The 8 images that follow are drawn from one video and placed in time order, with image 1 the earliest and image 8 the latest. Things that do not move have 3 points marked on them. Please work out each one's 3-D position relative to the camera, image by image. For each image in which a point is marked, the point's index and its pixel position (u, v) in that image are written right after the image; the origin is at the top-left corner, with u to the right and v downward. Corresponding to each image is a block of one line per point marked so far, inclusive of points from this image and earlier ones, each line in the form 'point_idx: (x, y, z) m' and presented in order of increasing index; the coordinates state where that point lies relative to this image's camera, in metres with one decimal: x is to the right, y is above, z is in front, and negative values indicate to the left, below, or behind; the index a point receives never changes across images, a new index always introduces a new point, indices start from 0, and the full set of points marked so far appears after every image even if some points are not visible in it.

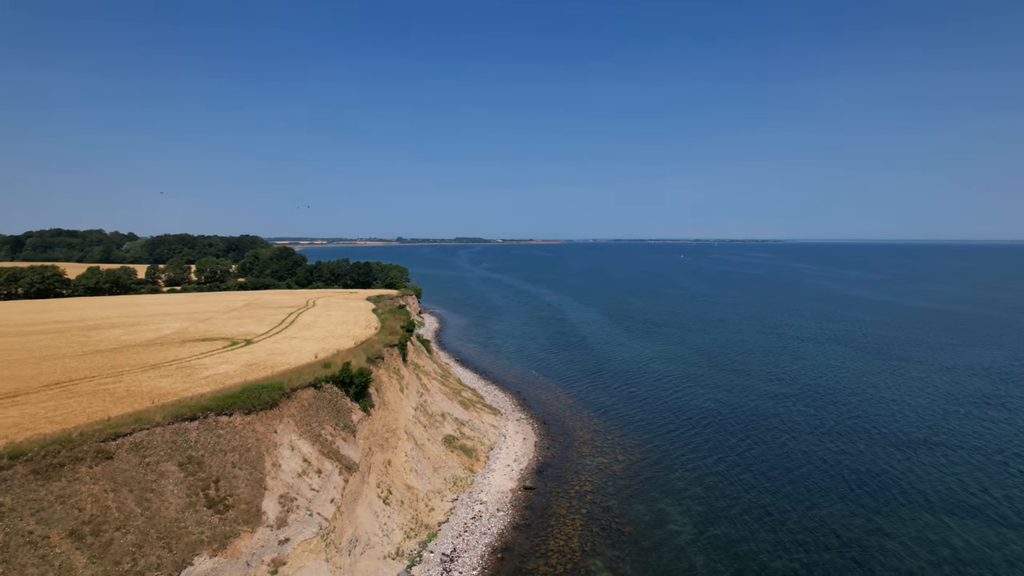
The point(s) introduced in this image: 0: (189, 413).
0: (-11.0, -4.3, +17.7) m
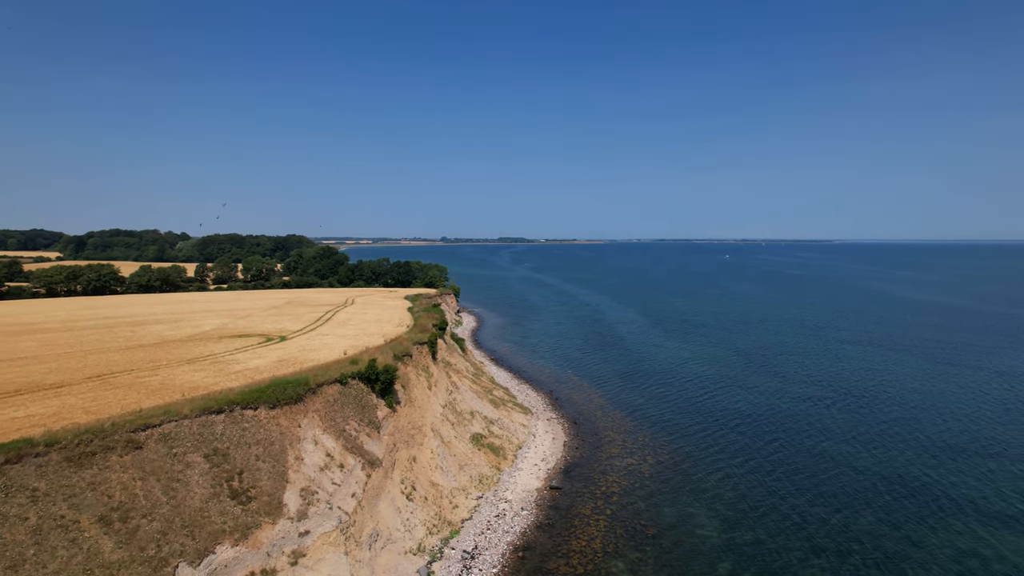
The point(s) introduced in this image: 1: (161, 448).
0: (-10.4, -4.2, +18.2) m
1: (-10.7, -4.9, +15.9) m
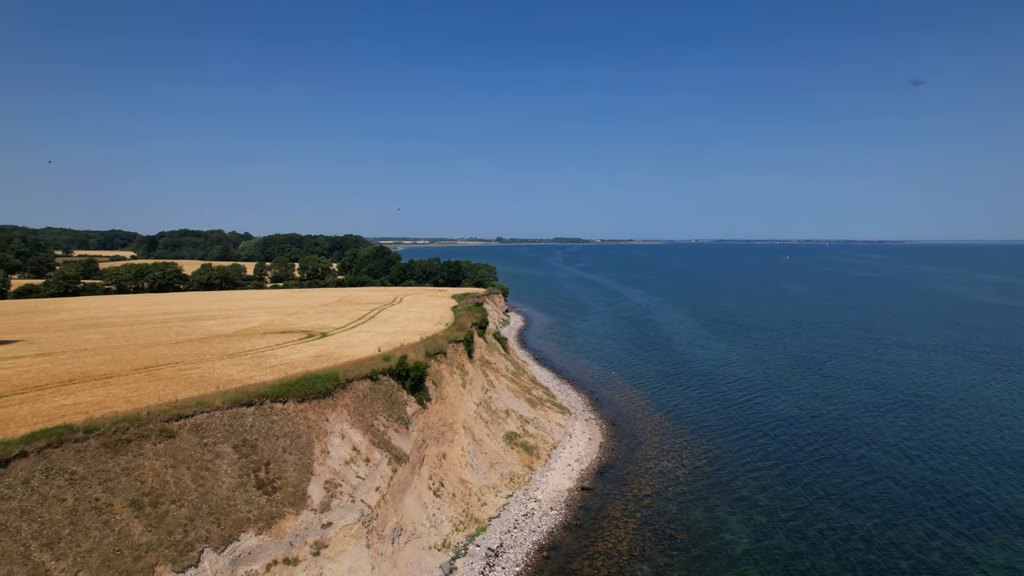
0: (-9.6, -4.0, +18.8) m
1: (-10.2, -4.8, +16.5) m
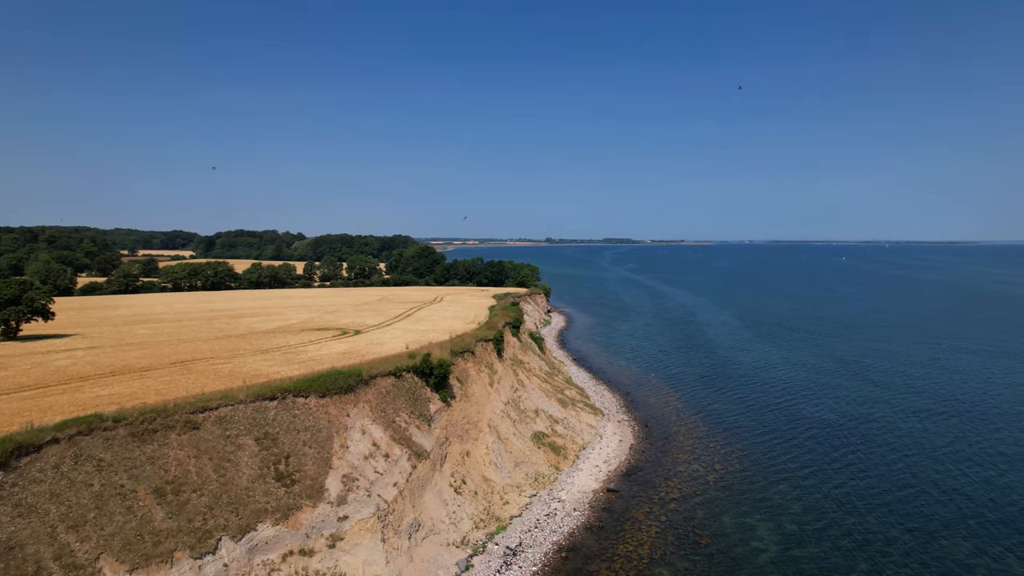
0: (-9.1, -3.9, +19.4) m
1: (-9.8, -4.7, +17.1) m
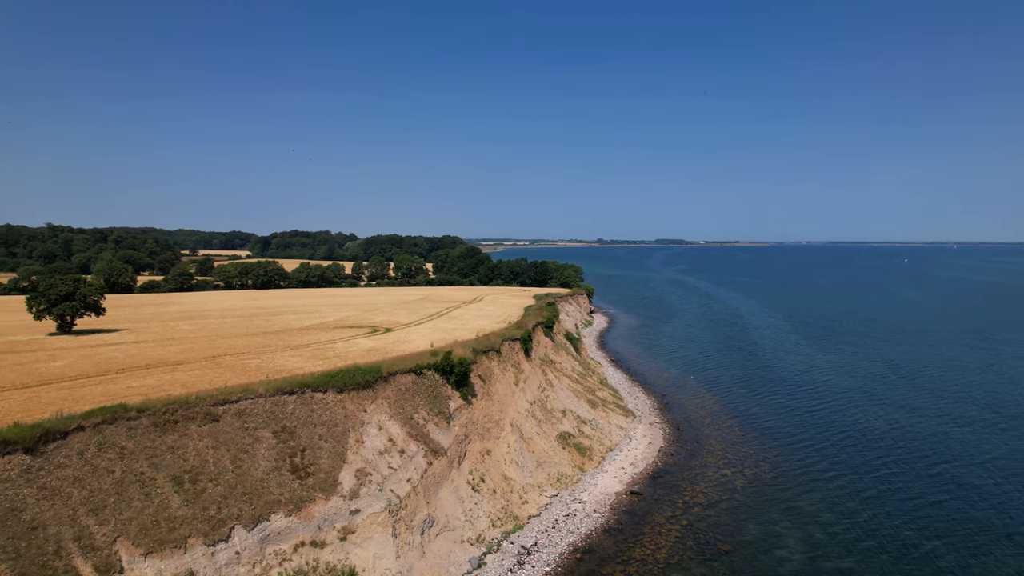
0: (-8.6, -3.8, +19.9) m
1: (-9.4, -4.6, +17.6) m
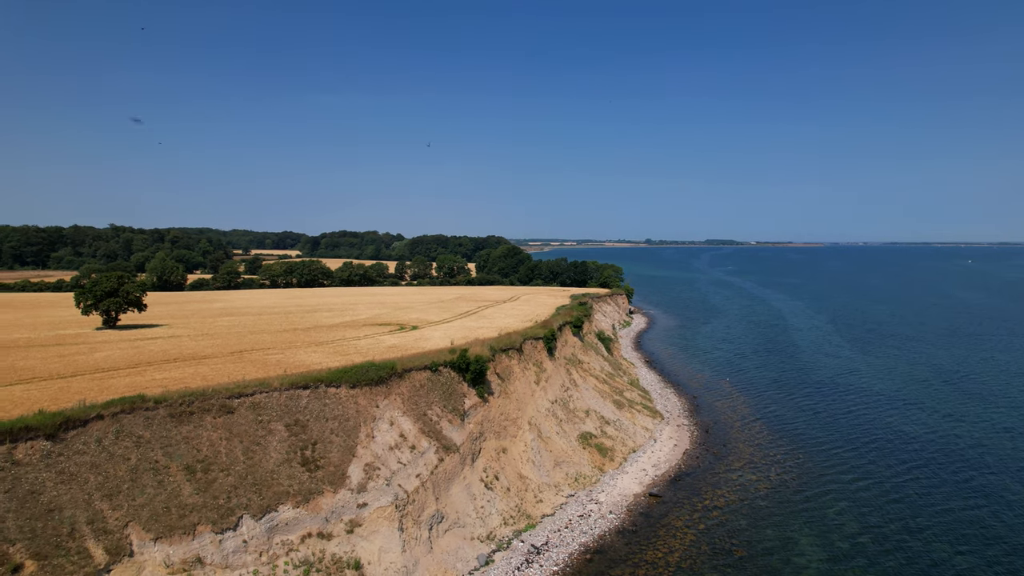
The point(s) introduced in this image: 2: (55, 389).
0: (-8.2, -3.7, +20.3) m
1: (-9.3, -4.4, +18.2) m
2: (-16.6, -3.7, +18.8) m
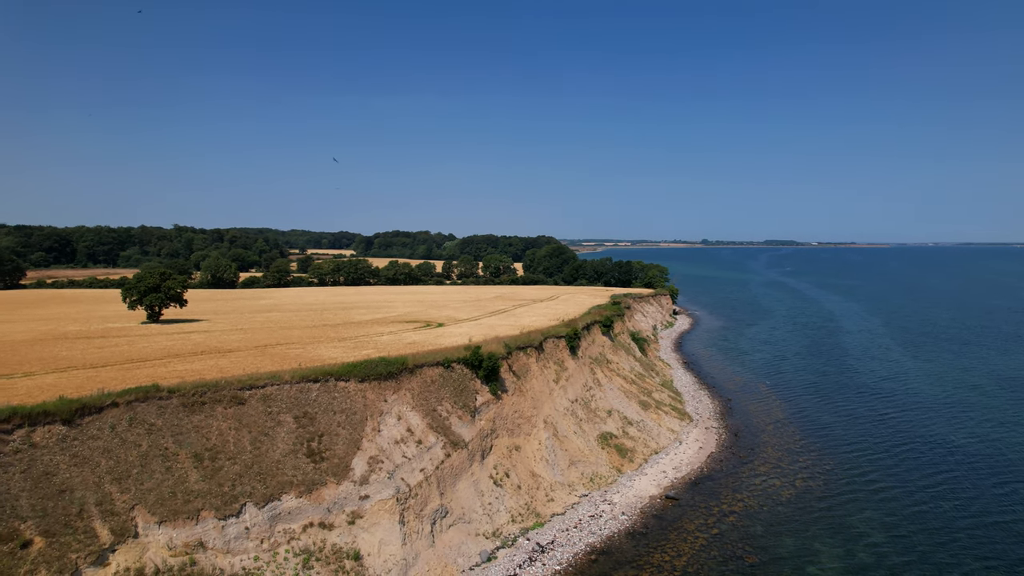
0: (-8.1, -3.5, +20.9) m
1: (-9.2, -4.3, +18.8) m
2: (-16.5, -3.5, +19.9) m
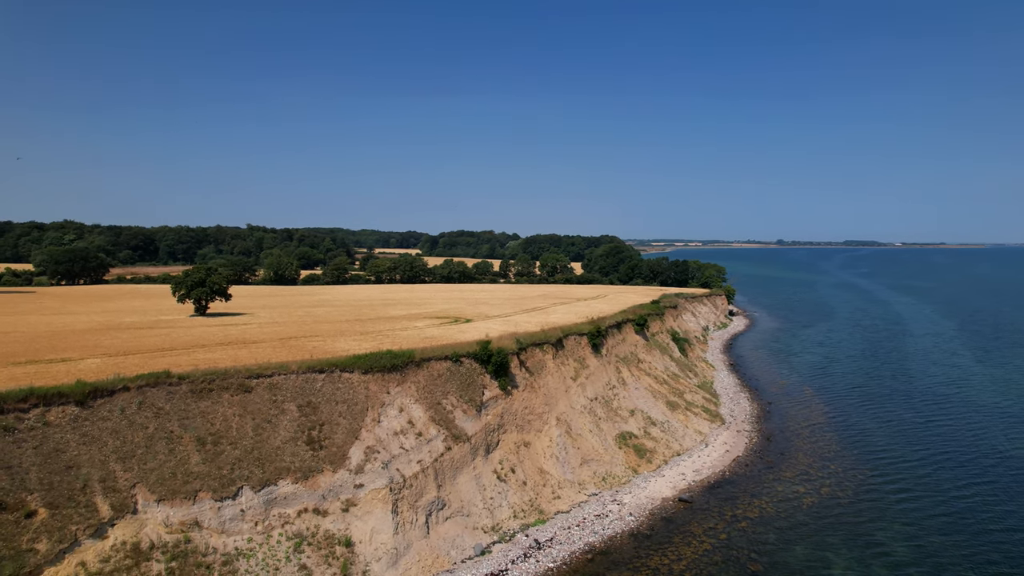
0: (-8.2, -3.3, +21.6) m
1: (-9.5, -4.0, +19.6) m
2: (-16.6, -3.1, +21.3) m
